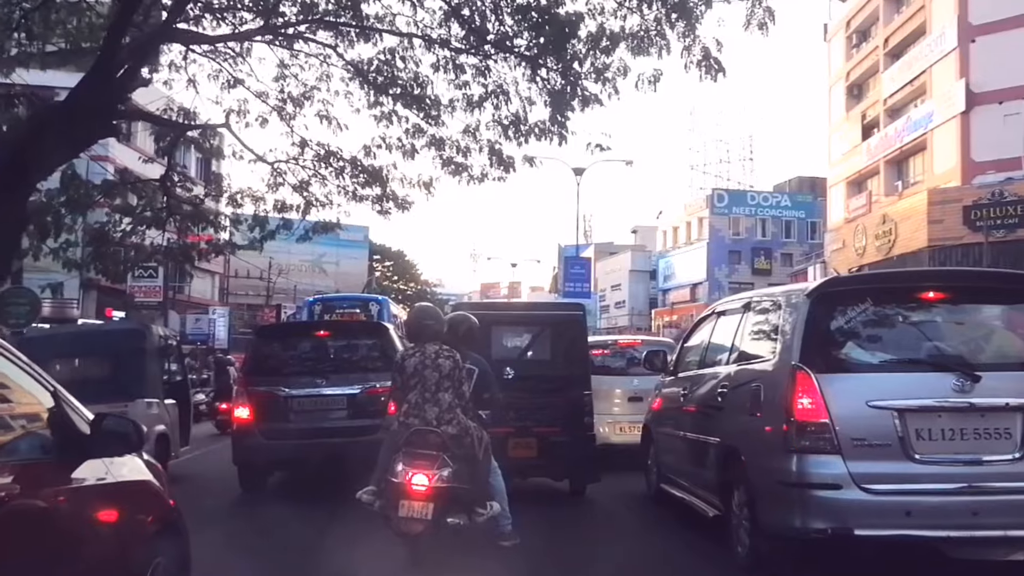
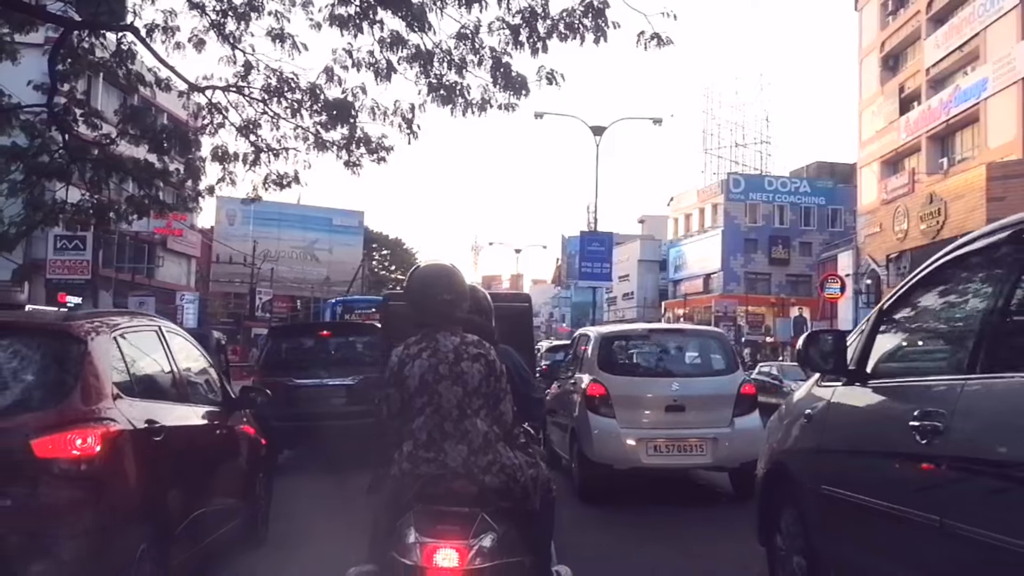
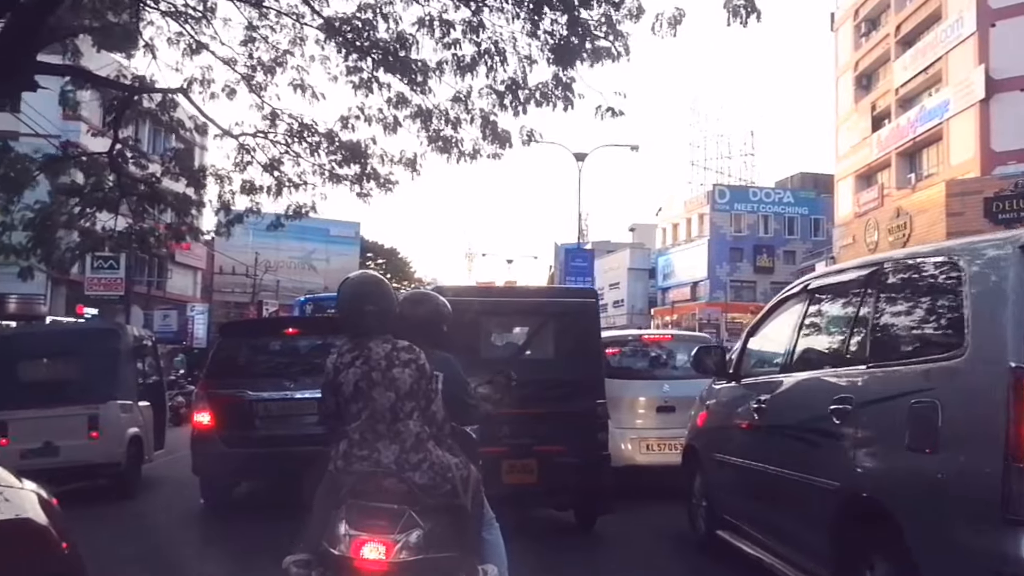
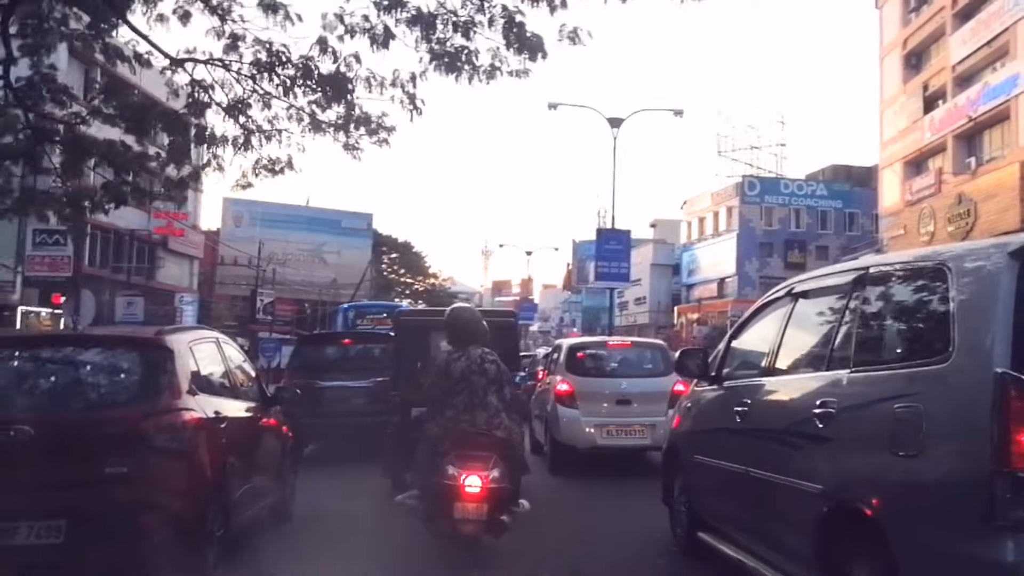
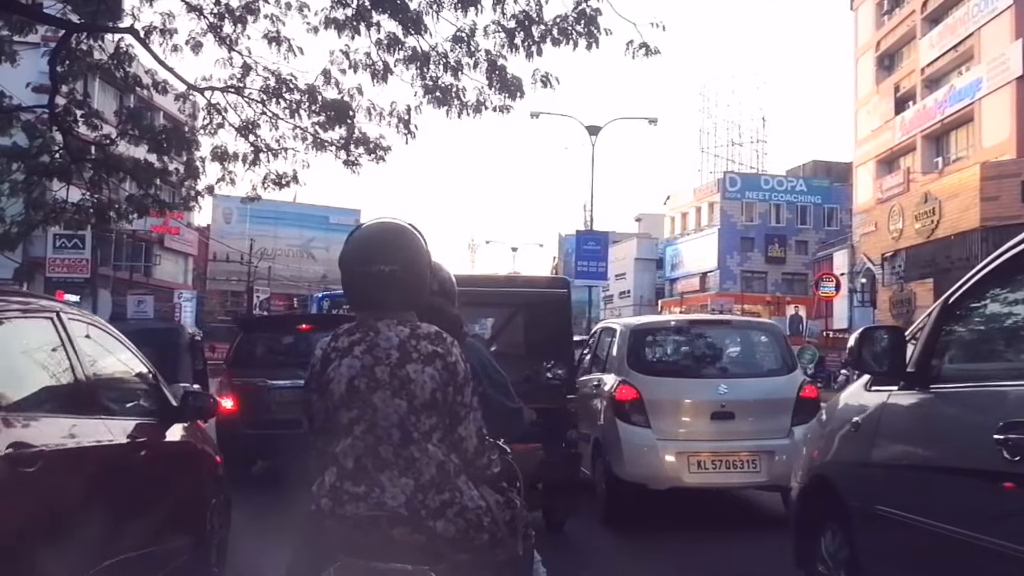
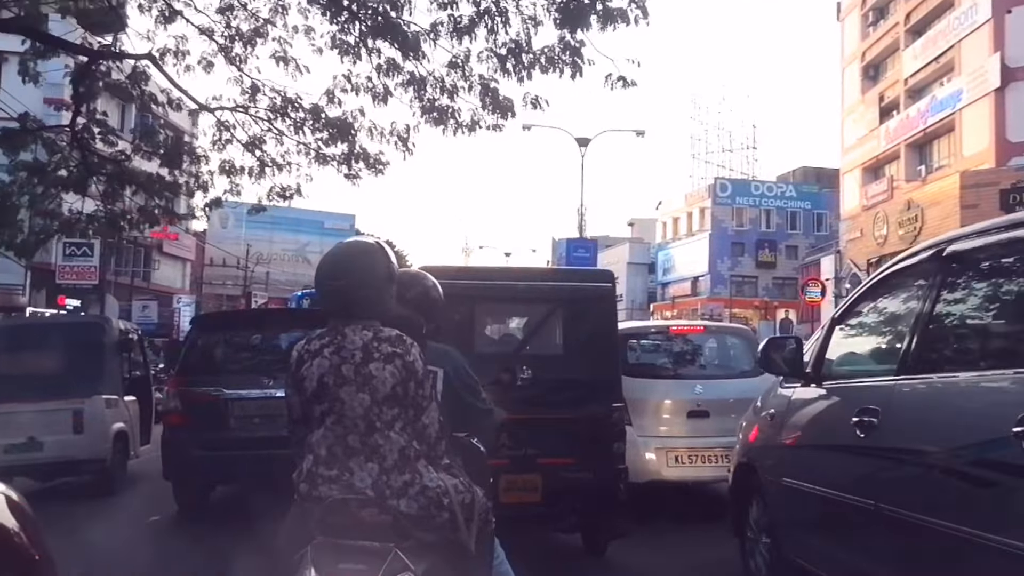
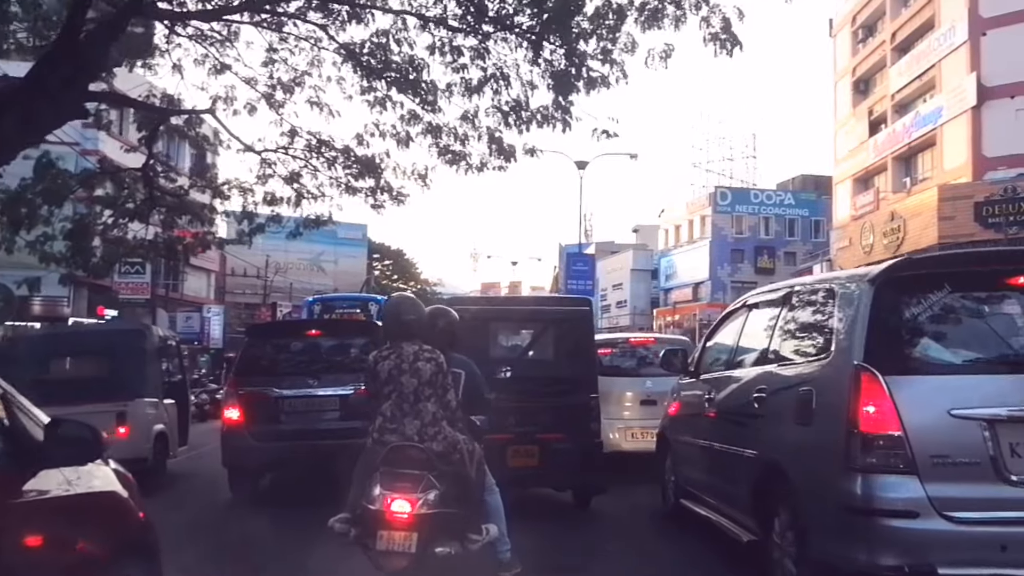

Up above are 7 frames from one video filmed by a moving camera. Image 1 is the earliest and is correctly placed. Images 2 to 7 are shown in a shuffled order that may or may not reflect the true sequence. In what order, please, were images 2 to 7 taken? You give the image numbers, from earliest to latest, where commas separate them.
7, 3, 6, 5, 2, 4
